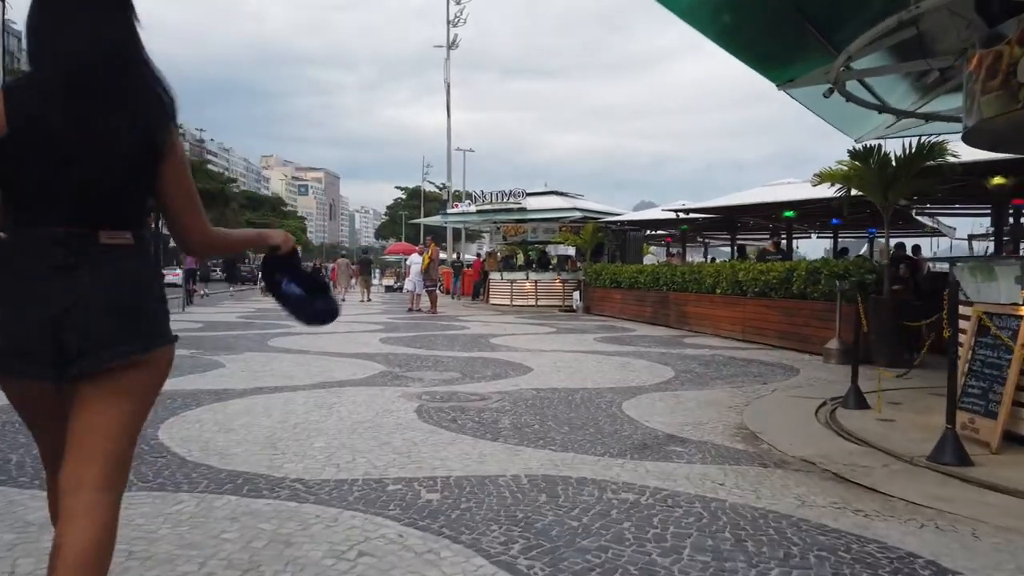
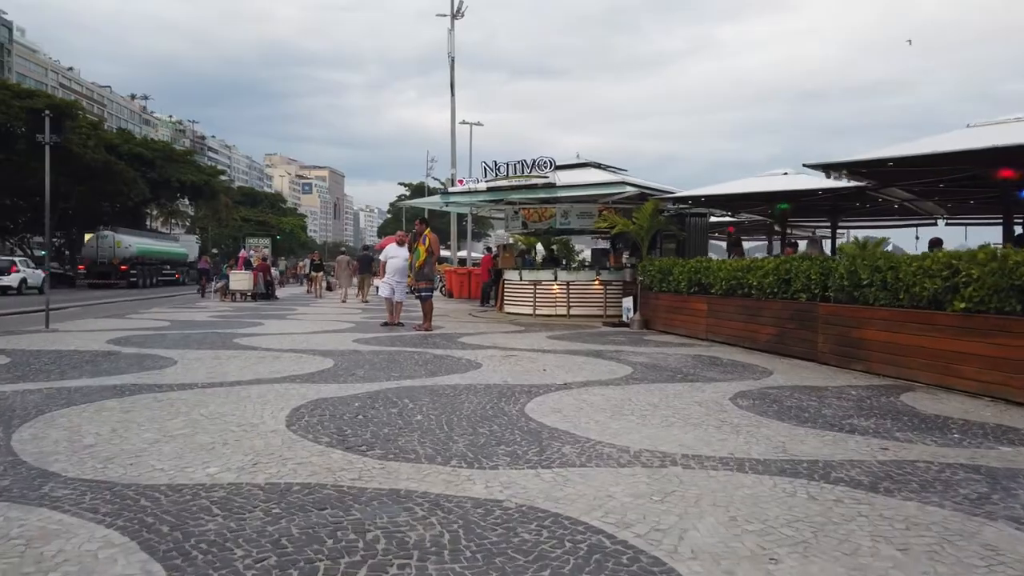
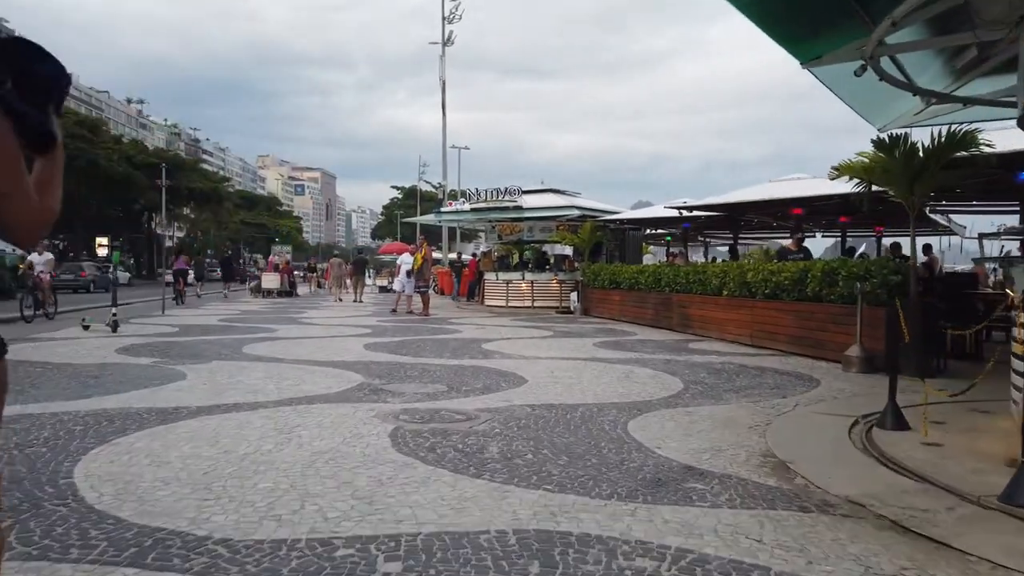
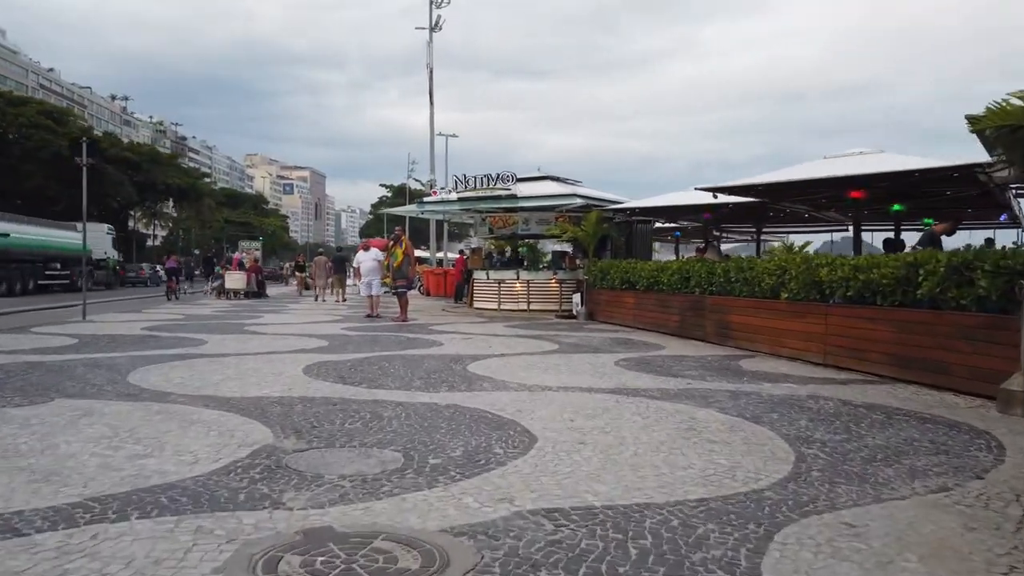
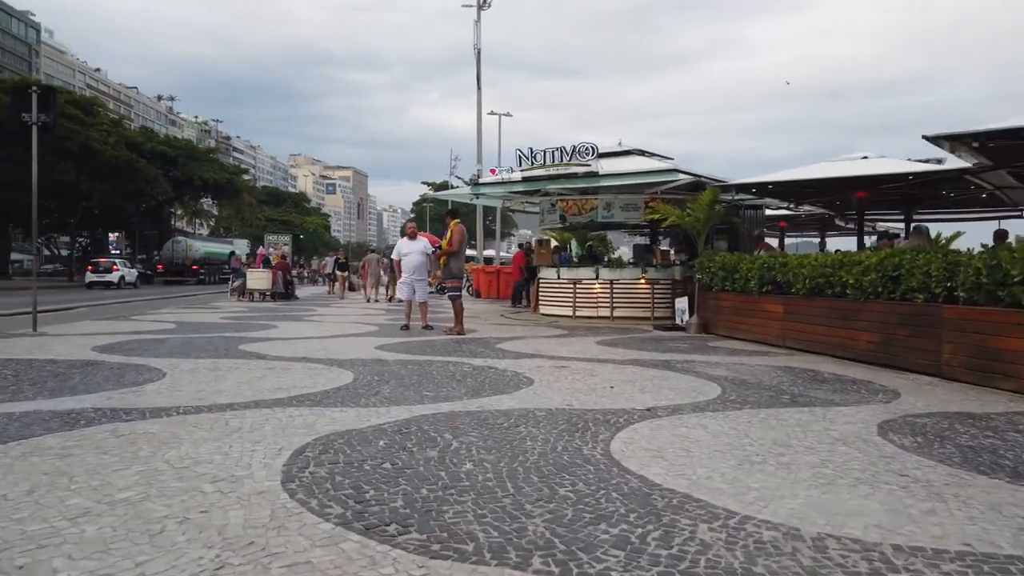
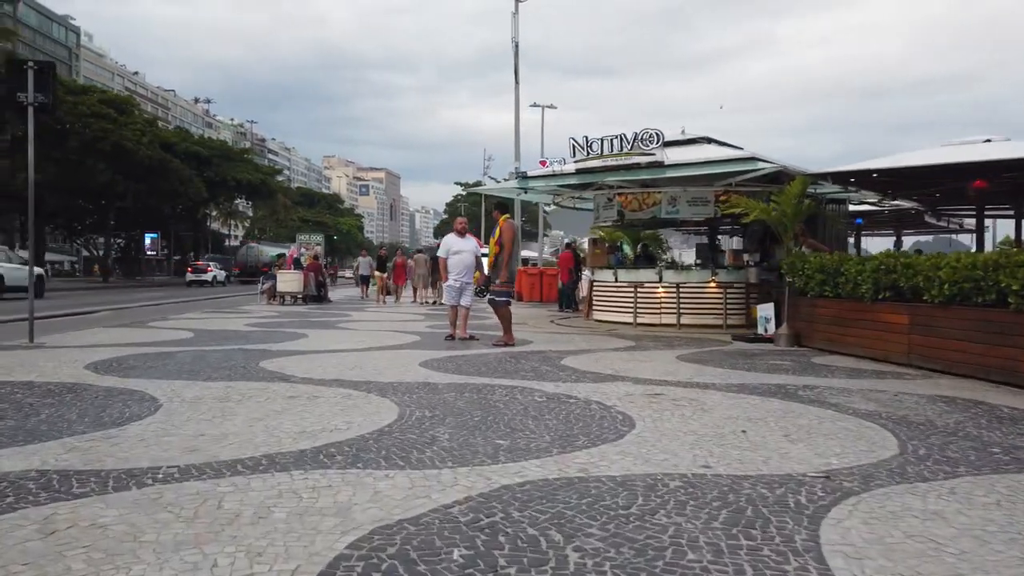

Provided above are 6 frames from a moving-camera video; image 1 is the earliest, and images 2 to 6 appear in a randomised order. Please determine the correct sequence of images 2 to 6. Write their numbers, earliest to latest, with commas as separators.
3, 4, 2, 5, 6
